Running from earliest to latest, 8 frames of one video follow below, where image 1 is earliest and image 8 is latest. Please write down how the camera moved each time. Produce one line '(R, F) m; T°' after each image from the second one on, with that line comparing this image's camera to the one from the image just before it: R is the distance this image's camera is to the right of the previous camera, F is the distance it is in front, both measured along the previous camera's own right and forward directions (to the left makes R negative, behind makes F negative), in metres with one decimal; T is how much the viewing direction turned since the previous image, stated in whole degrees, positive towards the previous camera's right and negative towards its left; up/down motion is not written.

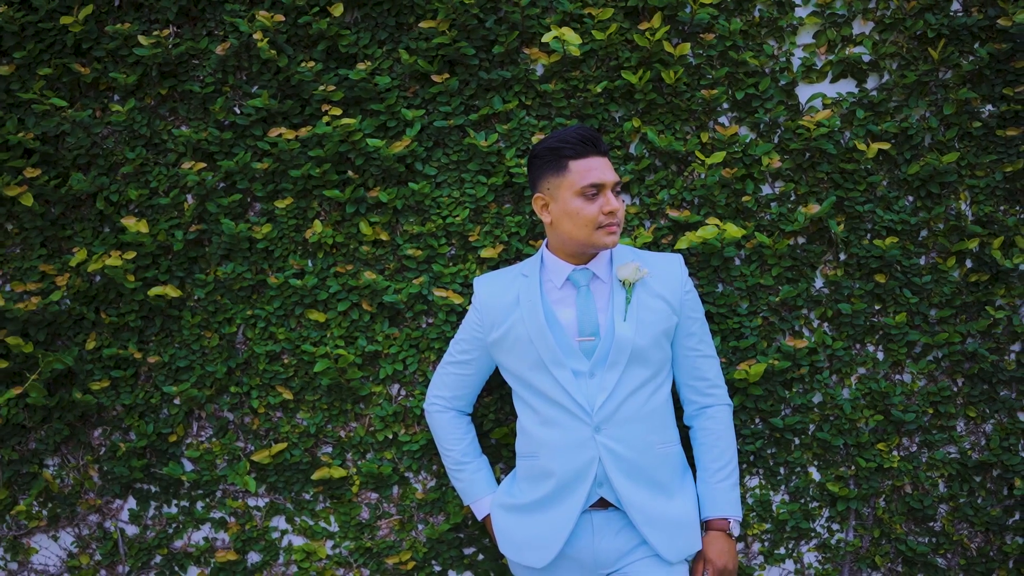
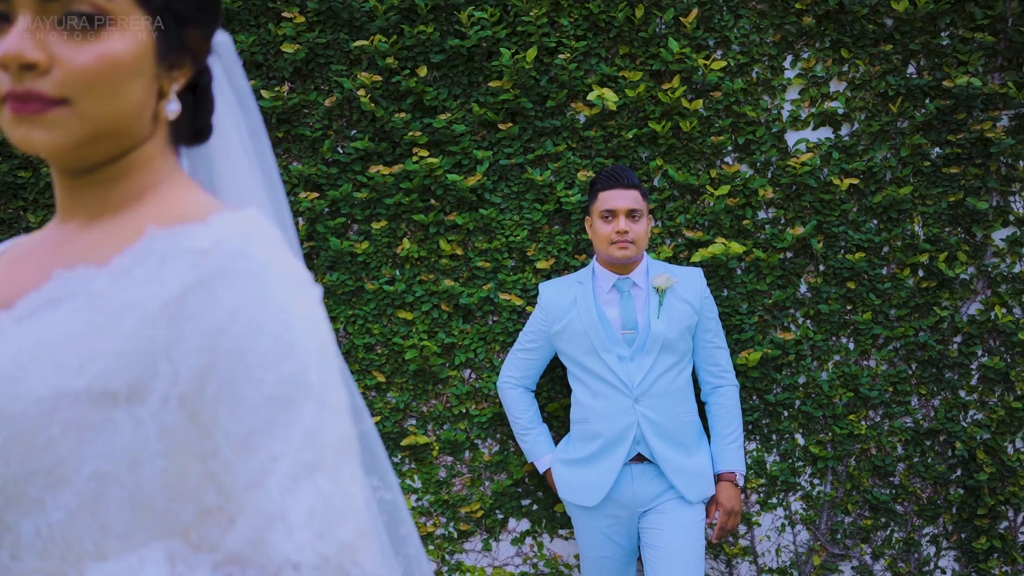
(-0.2, -0.6) m; +1°
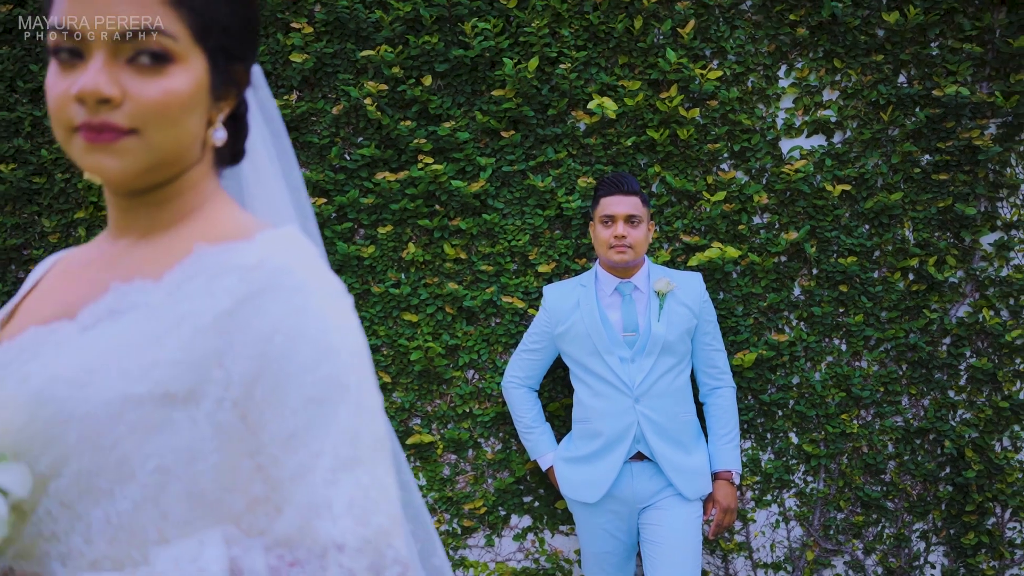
(0.0, -0.1) m; 0°
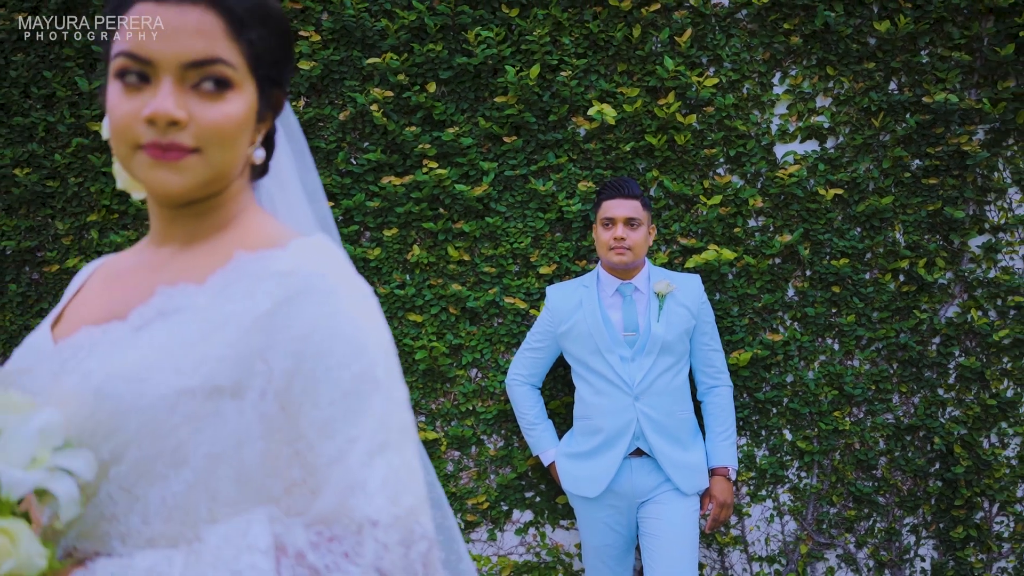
(0.0, -0.1) m; 0°
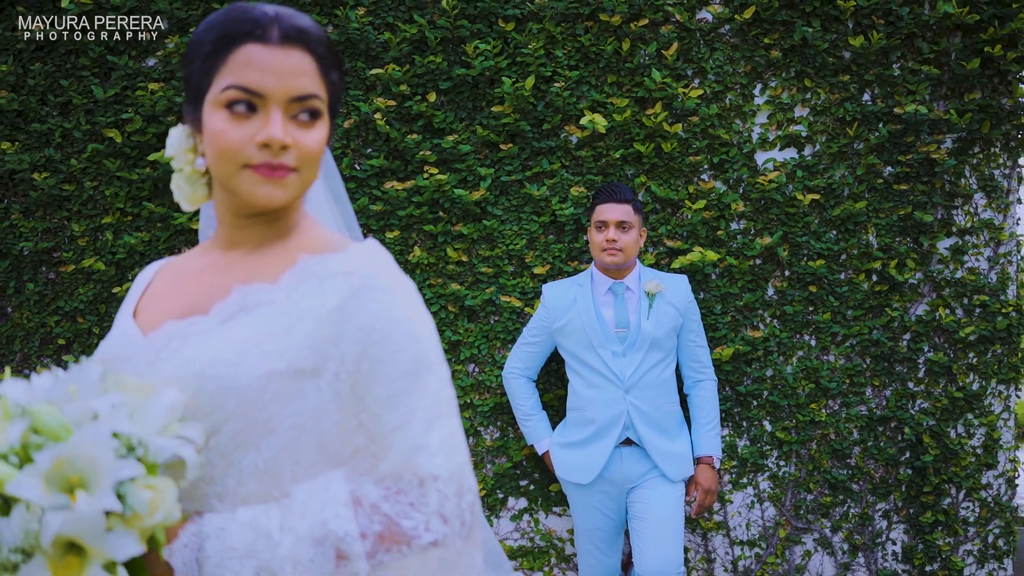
(0.0, -0.2) m; +1°
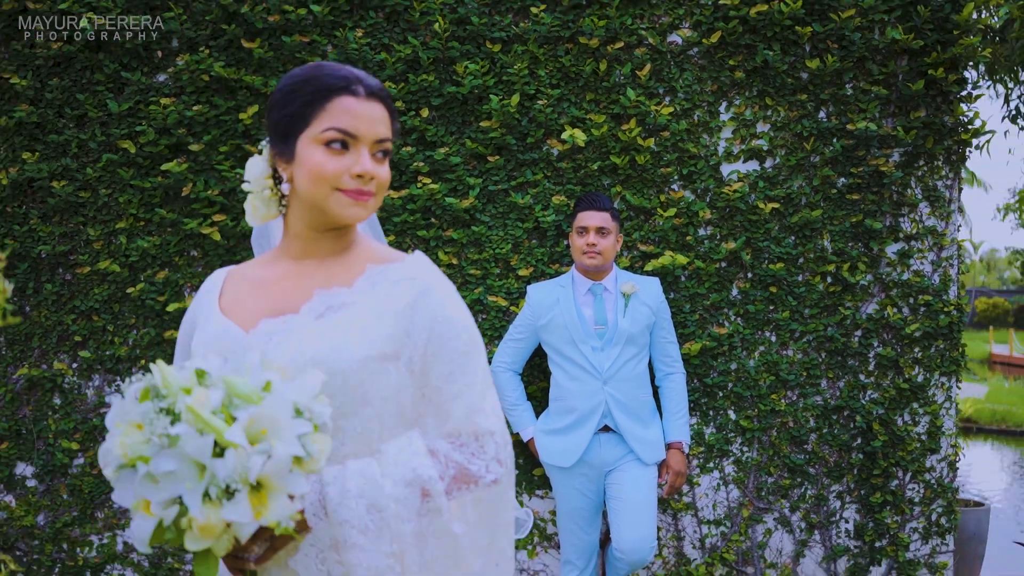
(0.0, -0.3) m; +1°
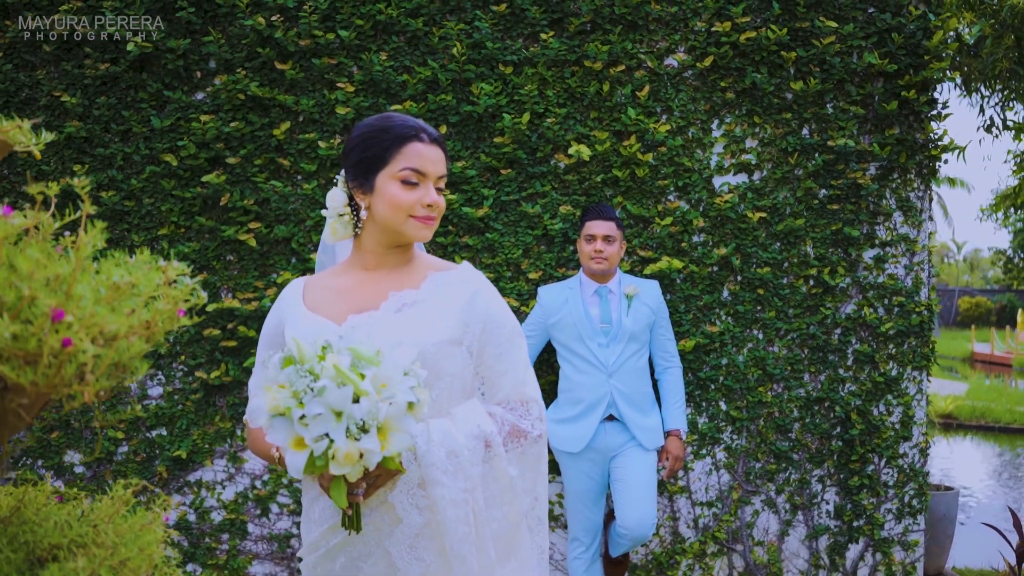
(-0.1, -0.3) m; +1°
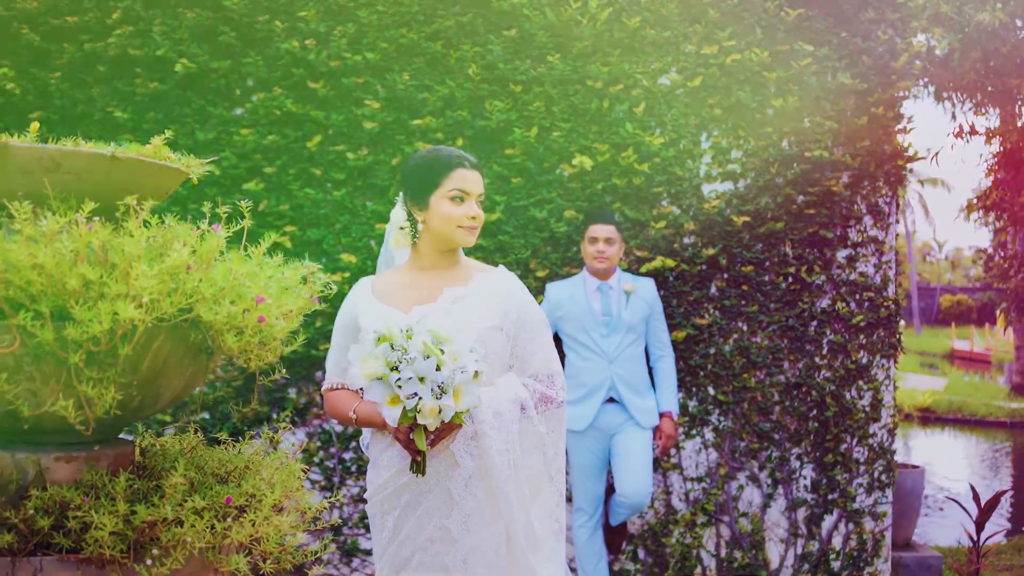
(-0.1, -0.4) m; +1°
